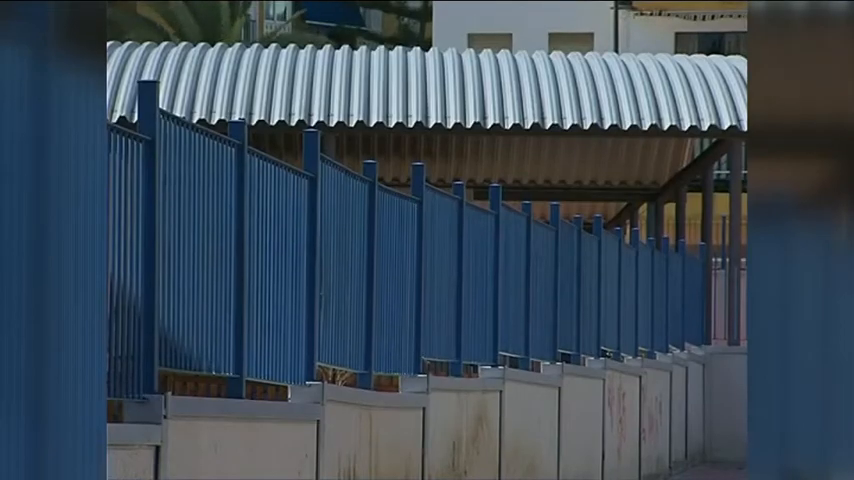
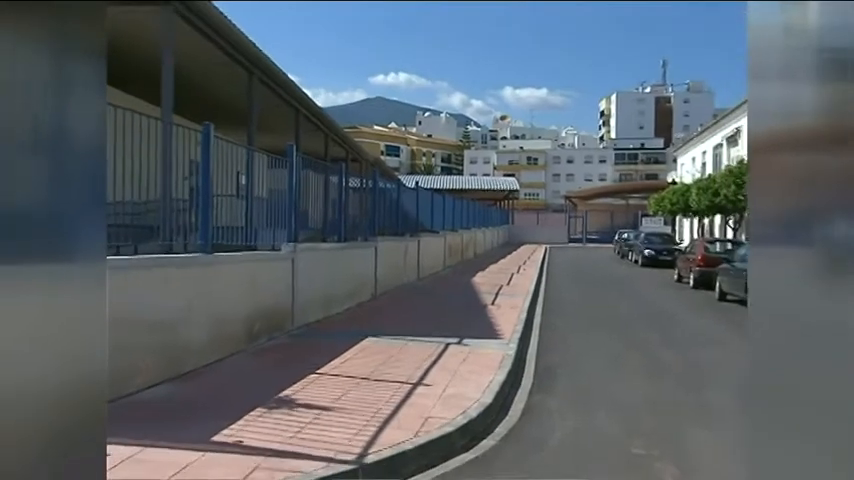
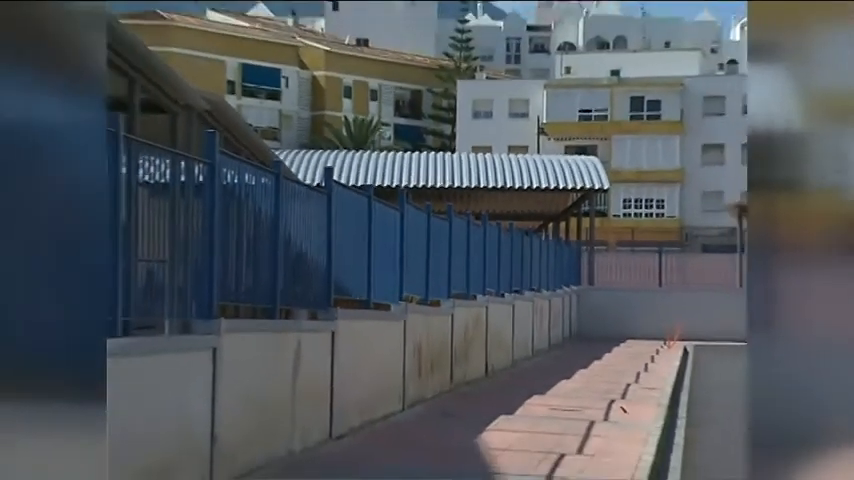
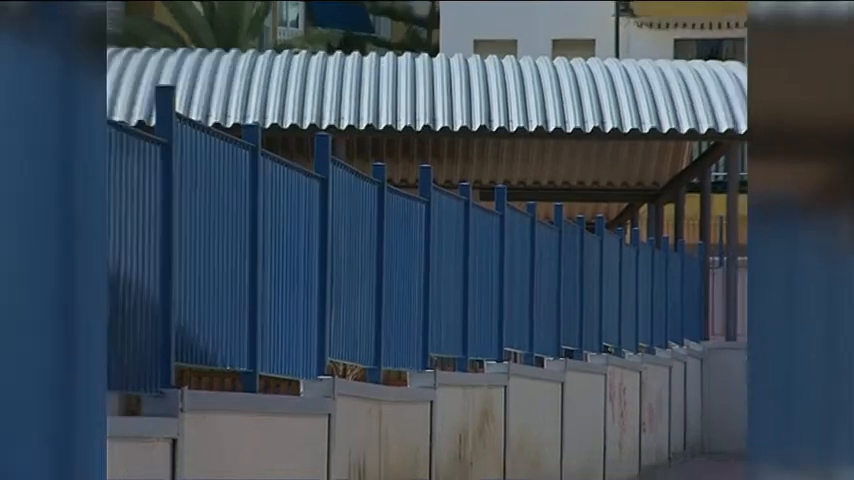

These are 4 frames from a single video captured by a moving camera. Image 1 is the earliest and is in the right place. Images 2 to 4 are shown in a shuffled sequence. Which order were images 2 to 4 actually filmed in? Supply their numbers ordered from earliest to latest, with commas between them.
4, 3, 2
